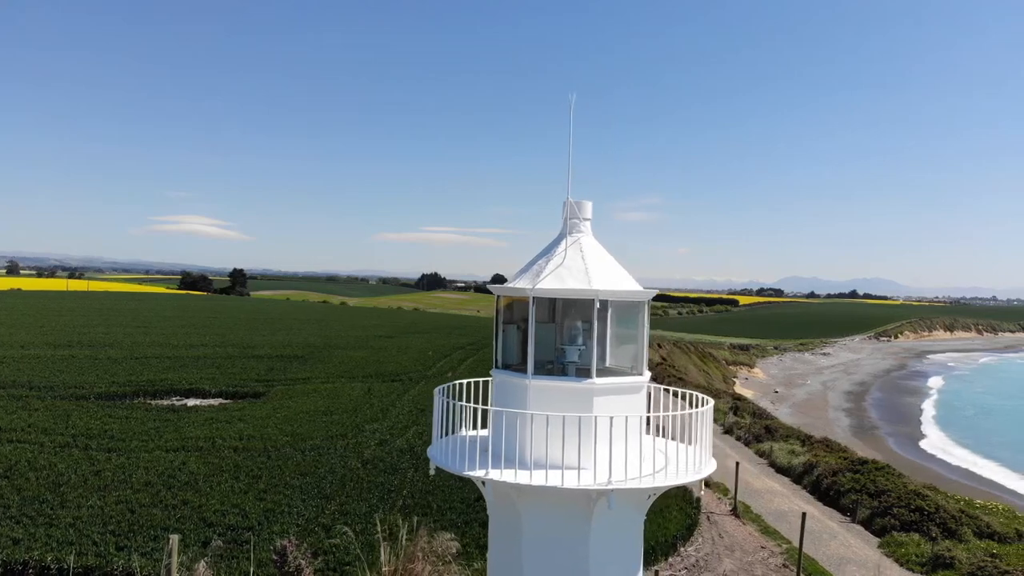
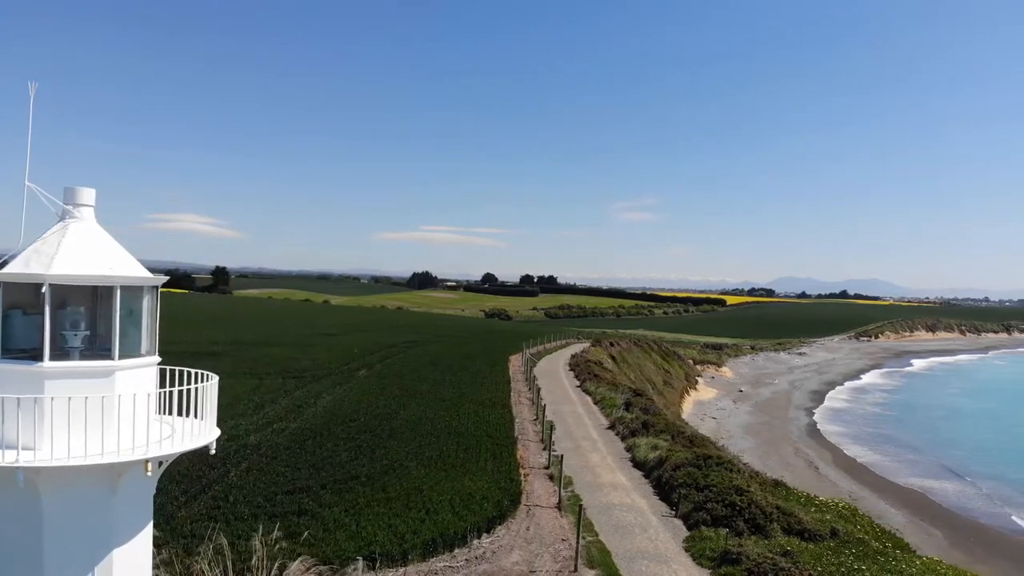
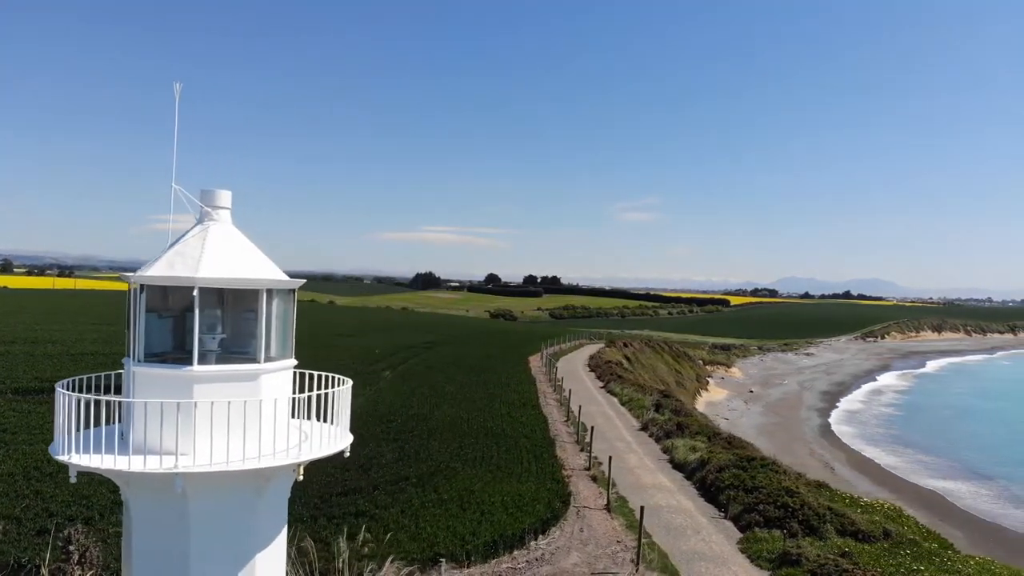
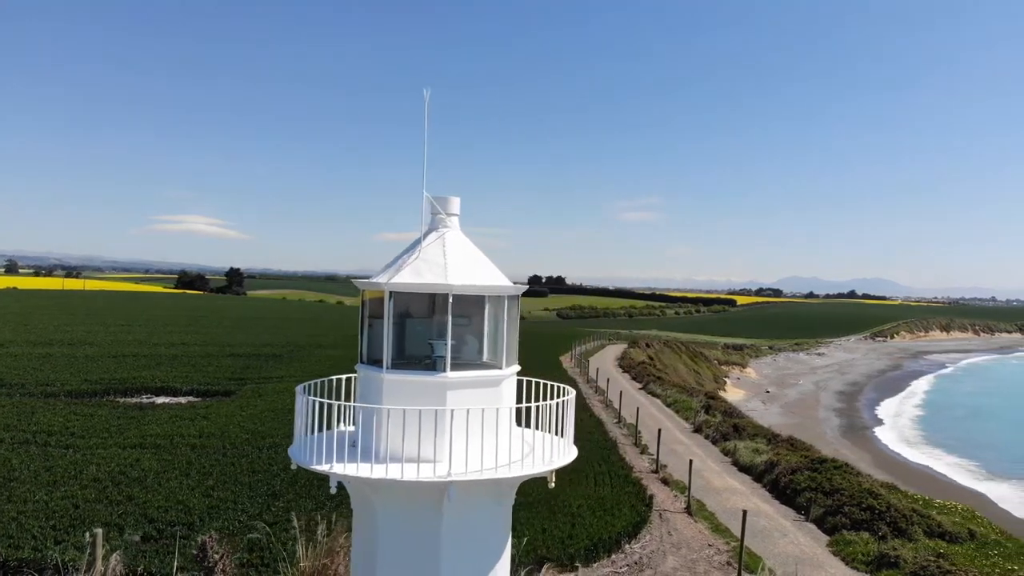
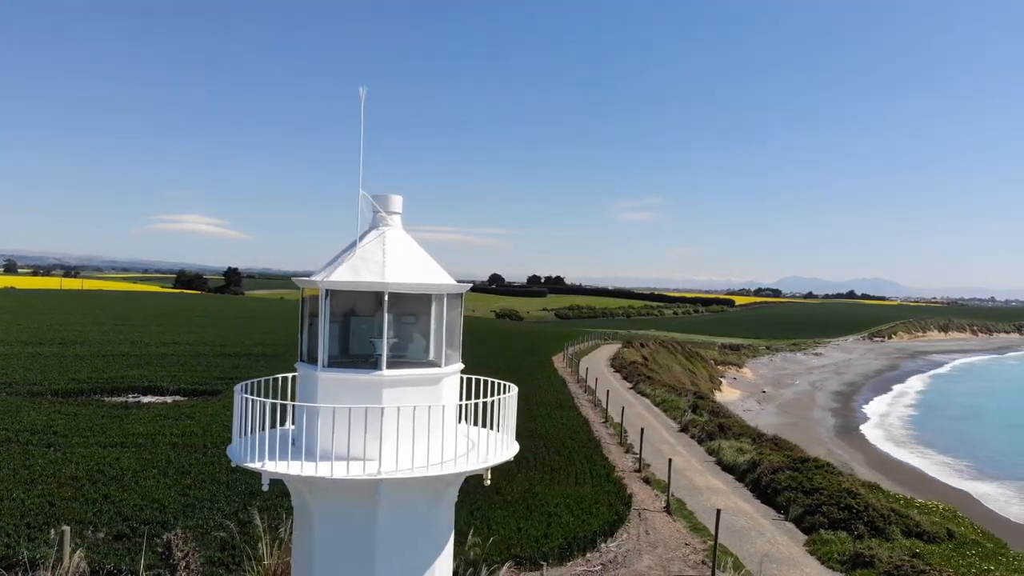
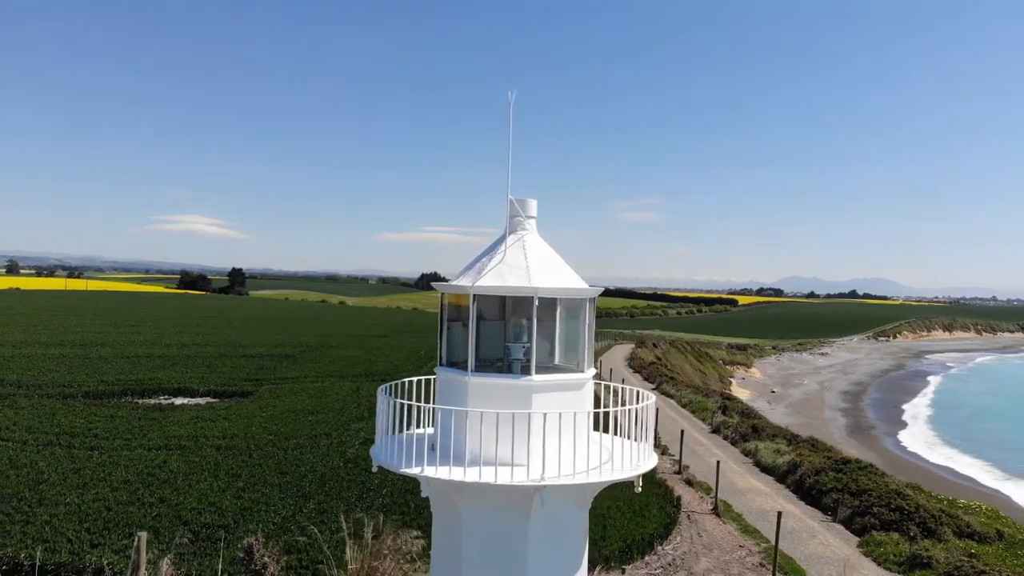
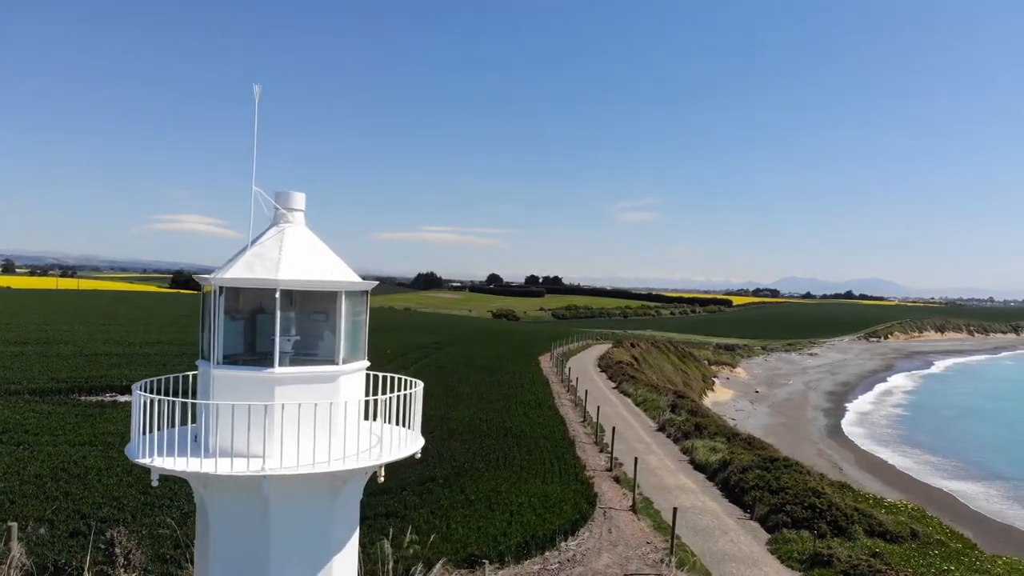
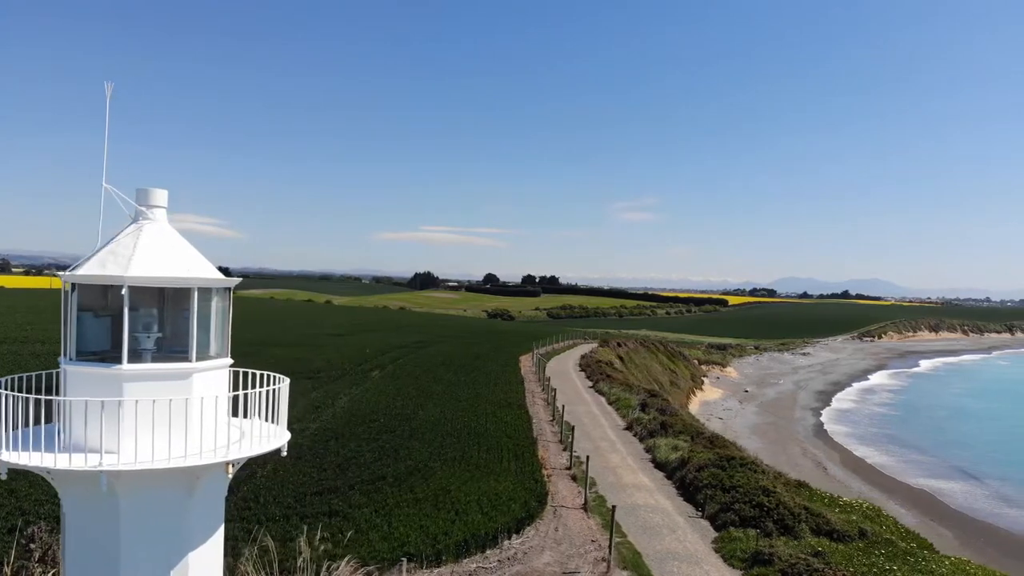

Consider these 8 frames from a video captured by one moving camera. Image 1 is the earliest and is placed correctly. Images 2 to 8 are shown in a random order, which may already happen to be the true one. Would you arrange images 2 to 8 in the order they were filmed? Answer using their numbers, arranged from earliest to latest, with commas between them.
6, 4, 5, 7, 3, 8, 2
